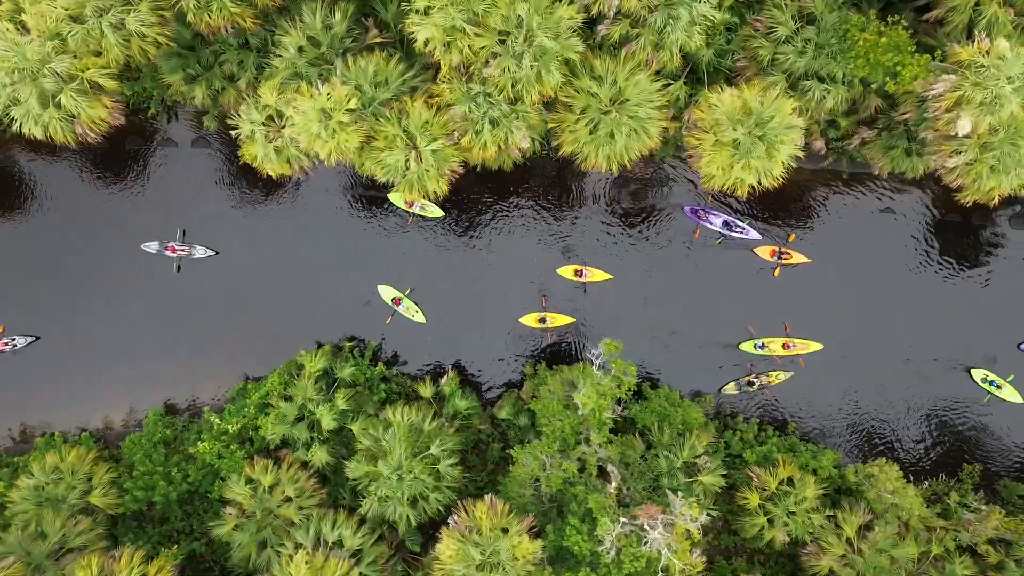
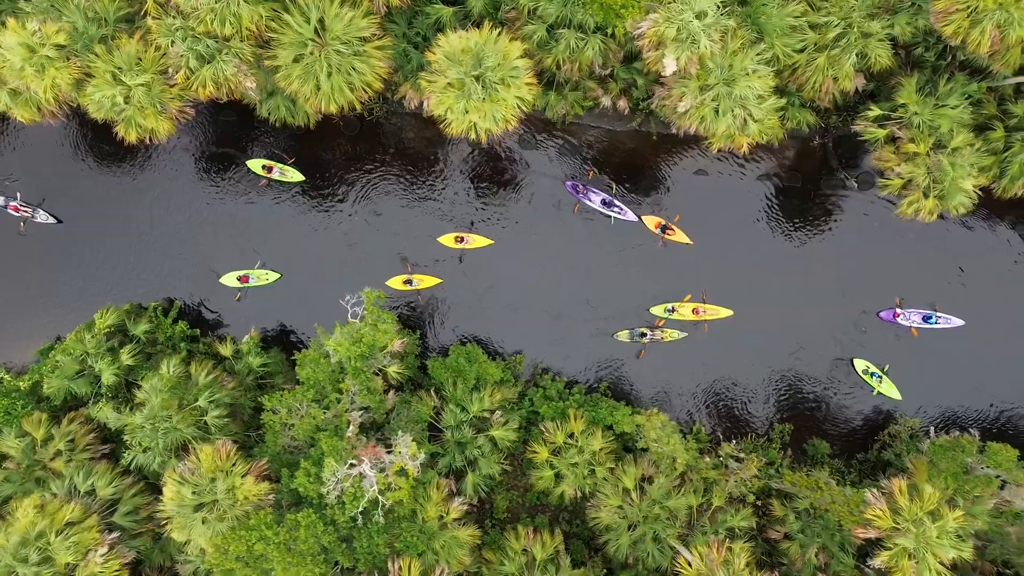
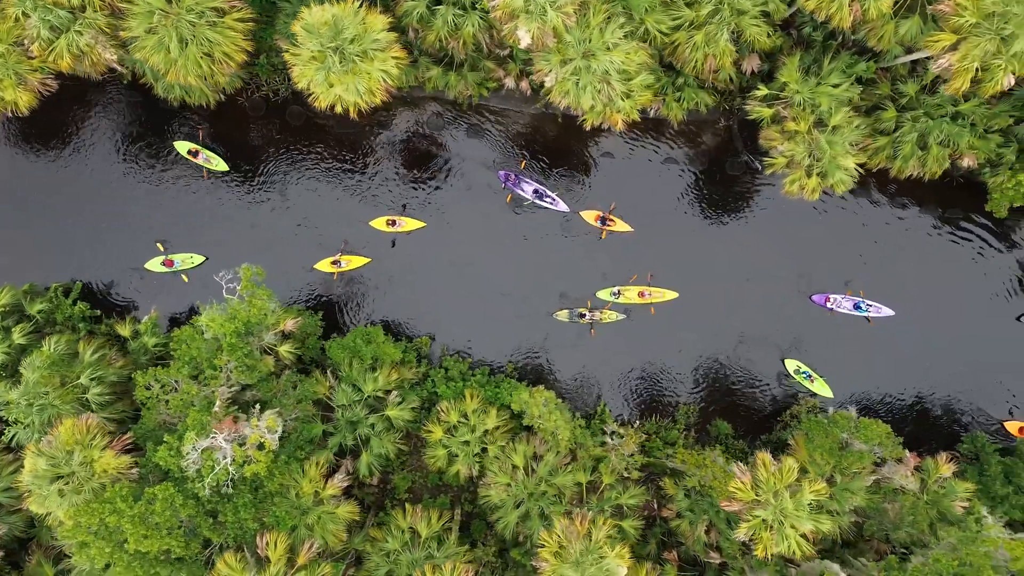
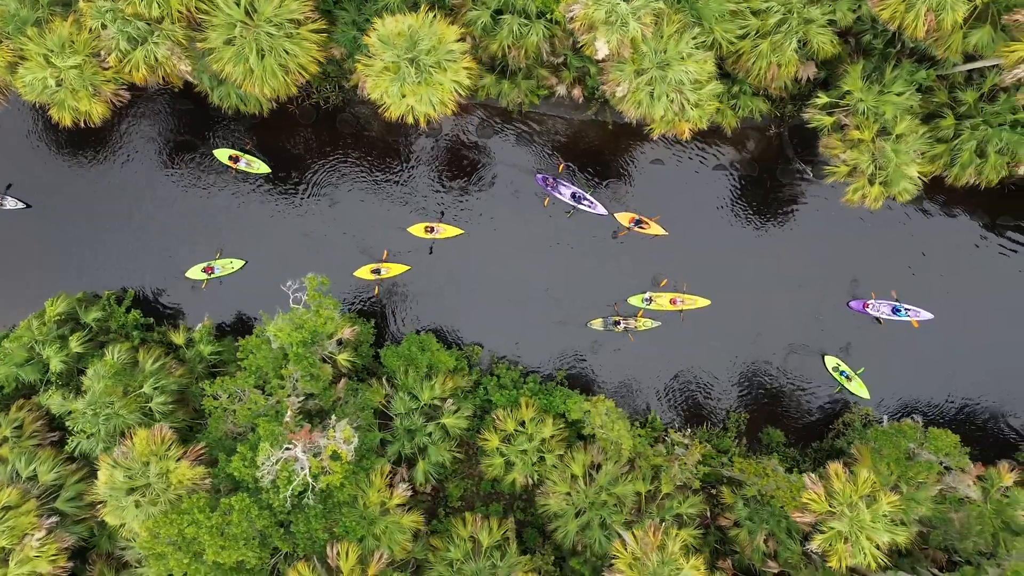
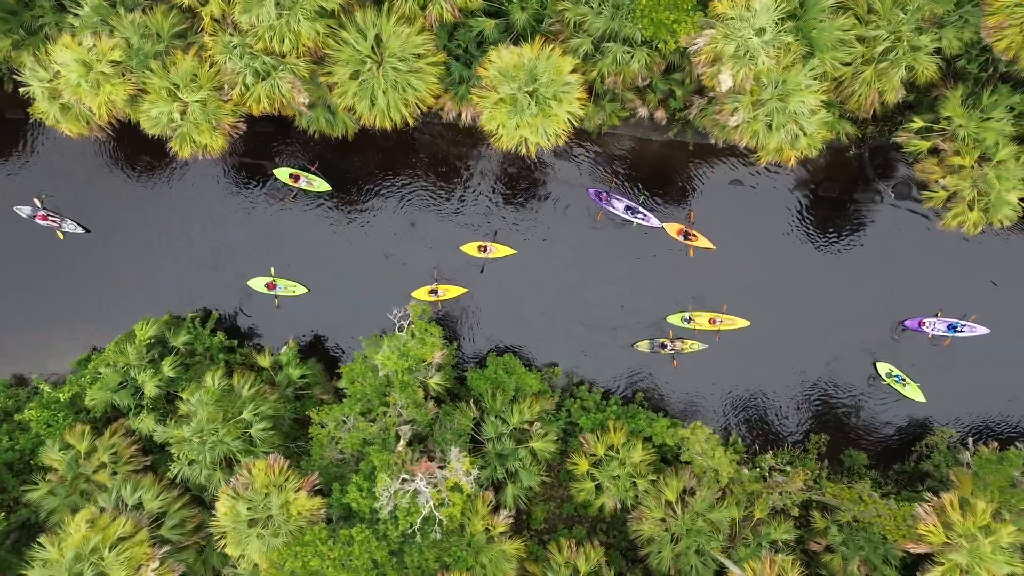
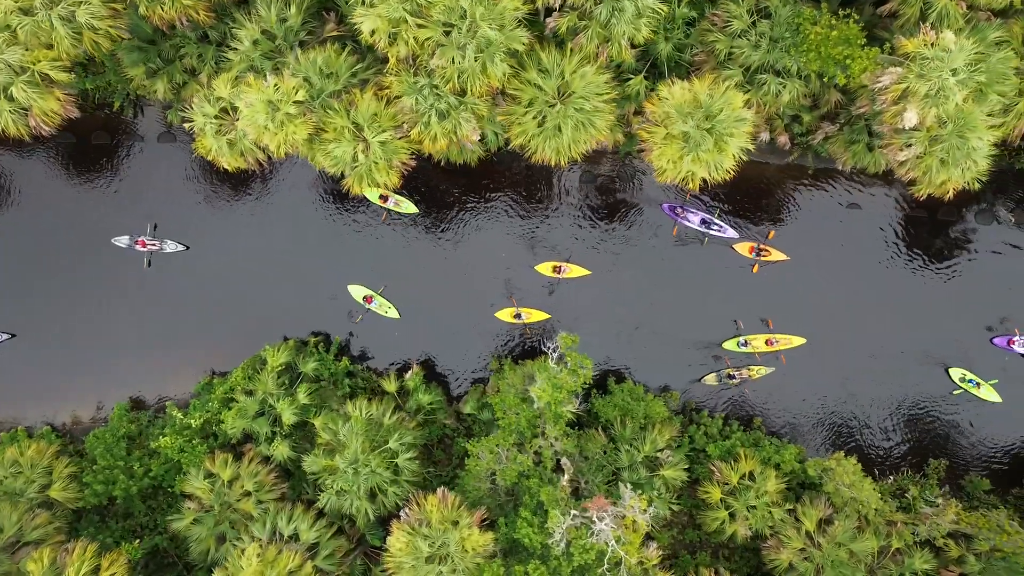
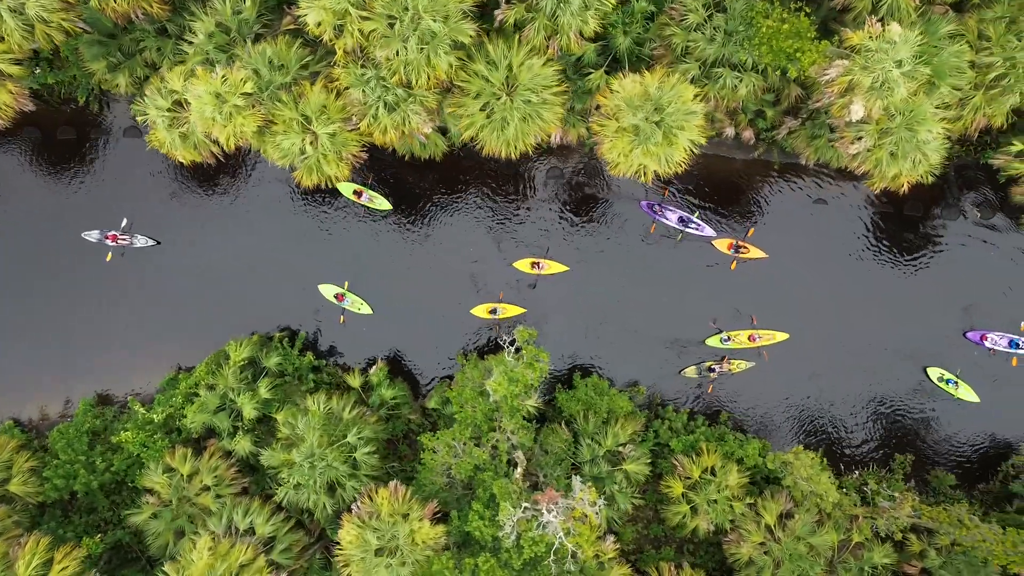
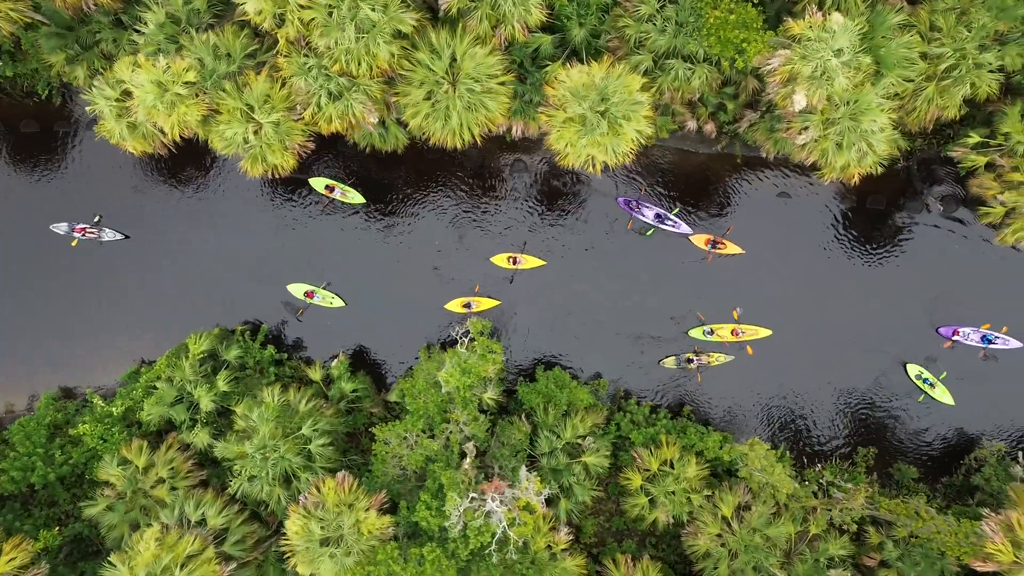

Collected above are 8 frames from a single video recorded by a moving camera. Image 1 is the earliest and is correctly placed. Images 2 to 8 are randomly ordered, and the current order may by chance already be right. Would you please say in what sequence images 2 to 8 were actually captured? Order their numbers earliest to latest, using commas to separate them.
6, 7, 8, 5, 2, 4, 3
